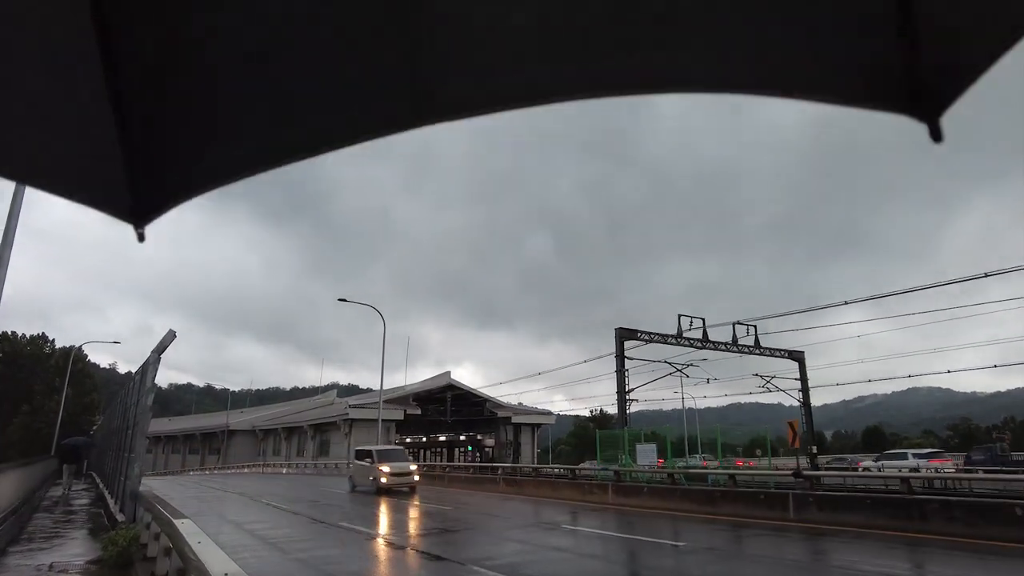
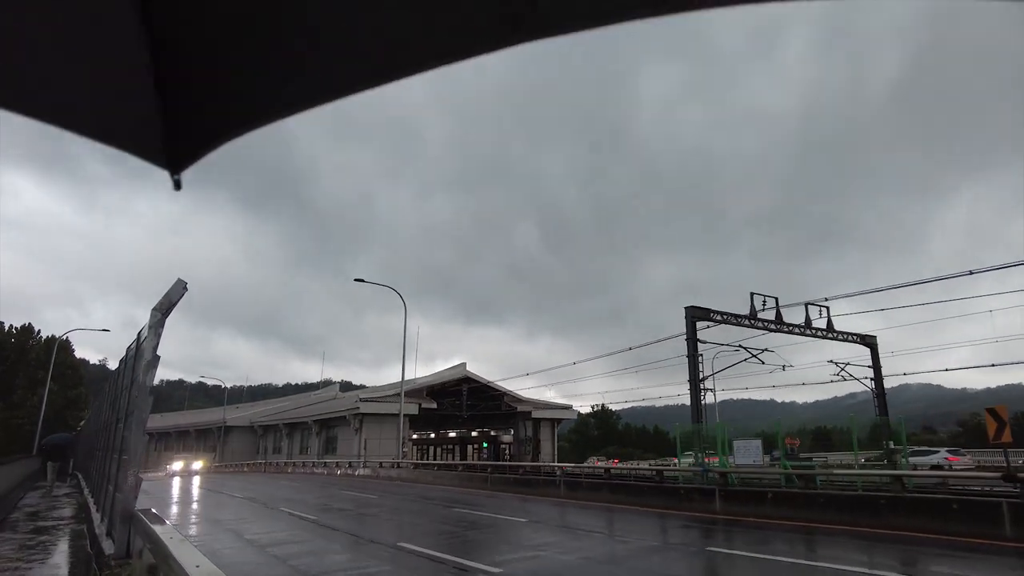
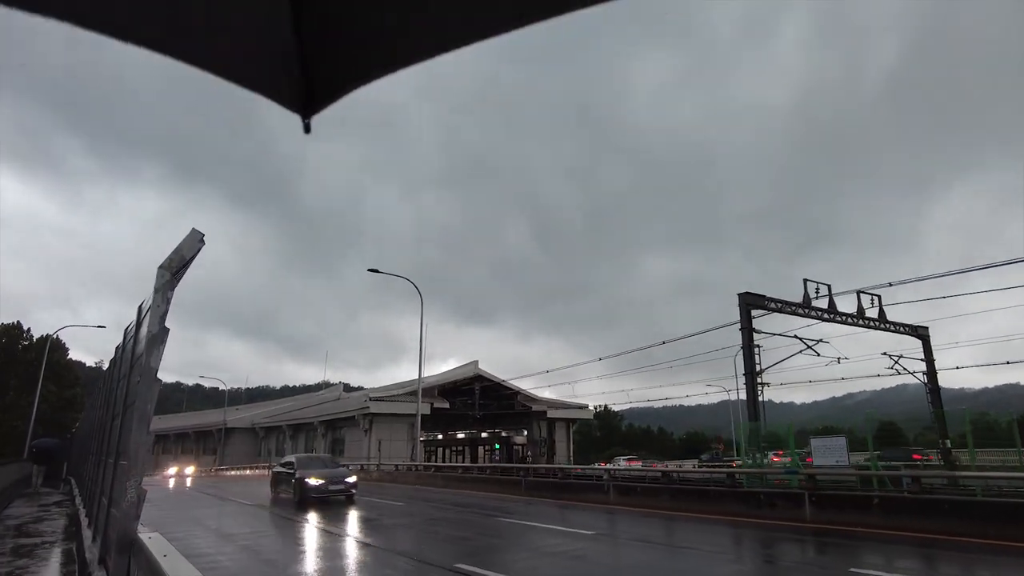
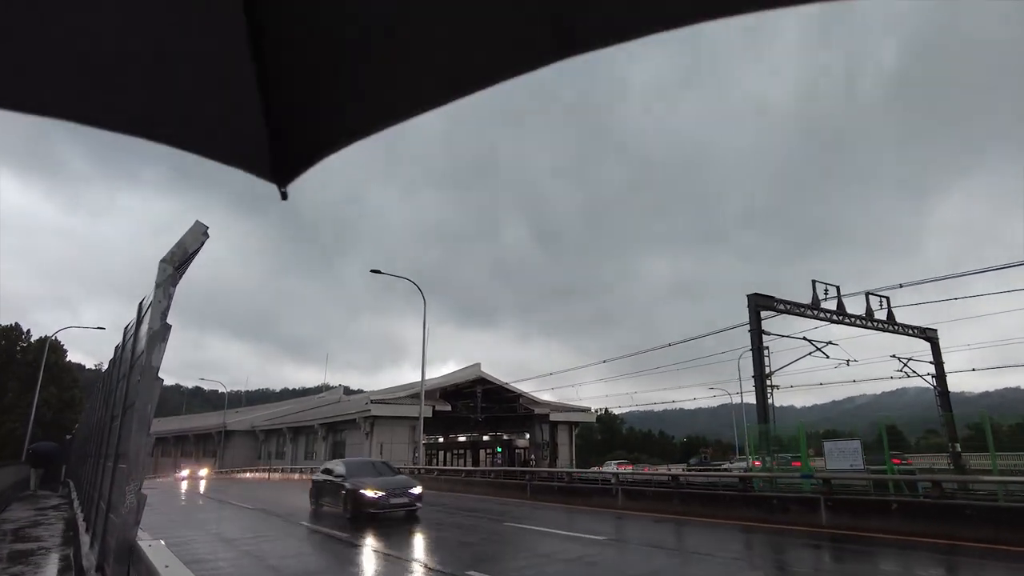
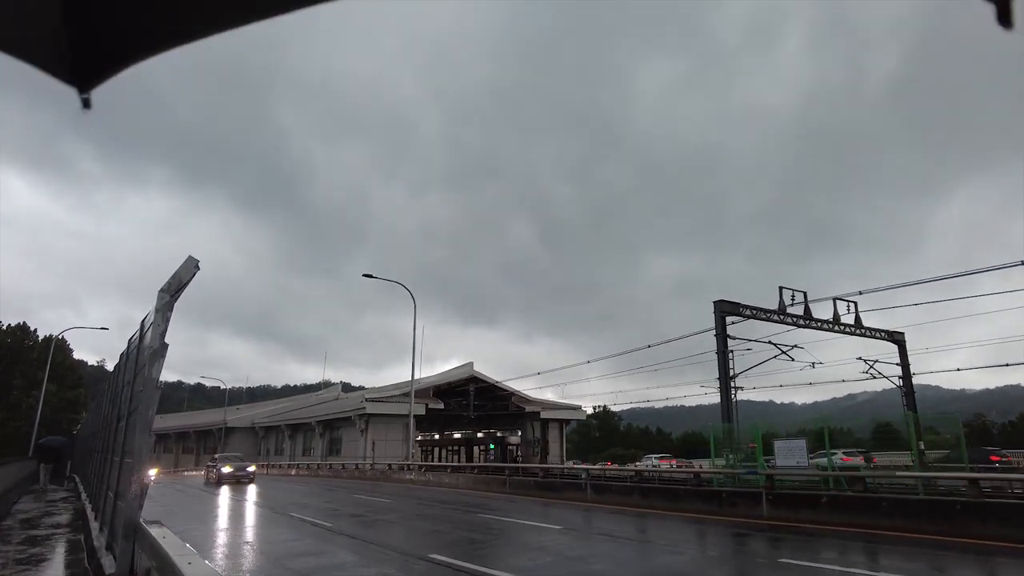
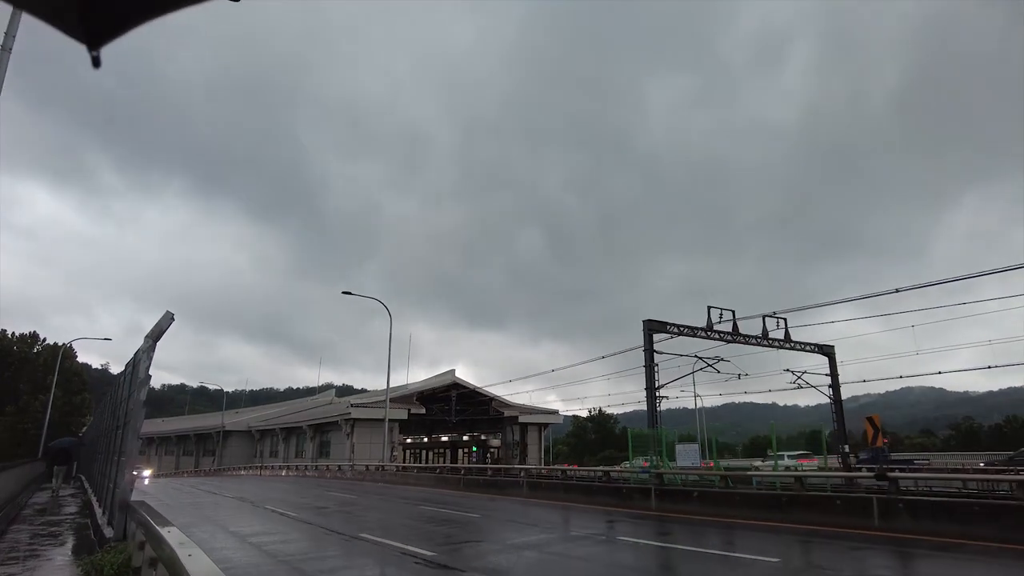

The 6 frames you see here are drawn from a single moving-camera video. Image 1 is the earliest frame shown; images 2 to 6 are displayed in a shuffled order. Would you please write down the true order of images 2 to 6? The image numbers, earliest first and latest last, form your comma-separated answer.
6, 2, 5, 3, 4
